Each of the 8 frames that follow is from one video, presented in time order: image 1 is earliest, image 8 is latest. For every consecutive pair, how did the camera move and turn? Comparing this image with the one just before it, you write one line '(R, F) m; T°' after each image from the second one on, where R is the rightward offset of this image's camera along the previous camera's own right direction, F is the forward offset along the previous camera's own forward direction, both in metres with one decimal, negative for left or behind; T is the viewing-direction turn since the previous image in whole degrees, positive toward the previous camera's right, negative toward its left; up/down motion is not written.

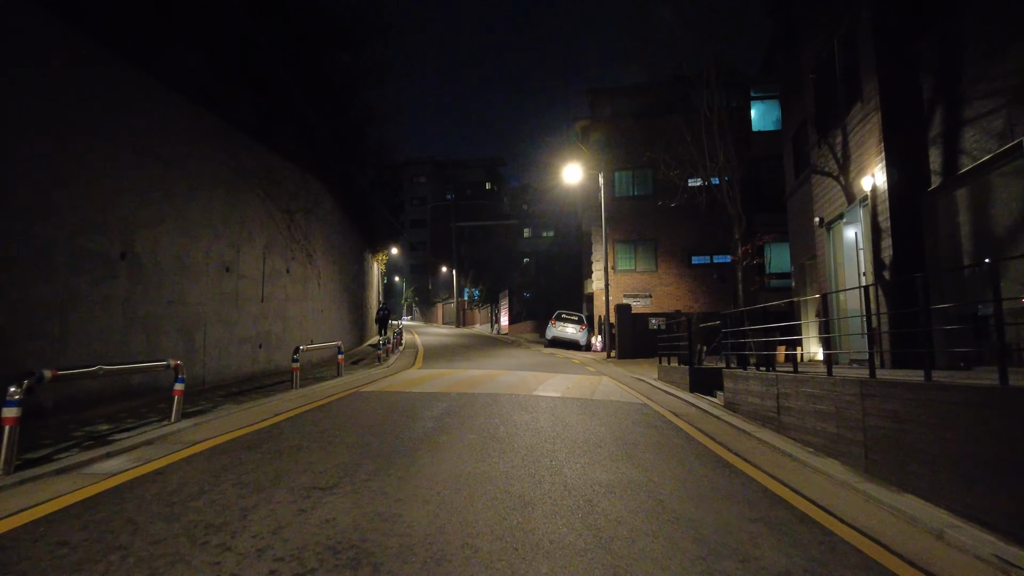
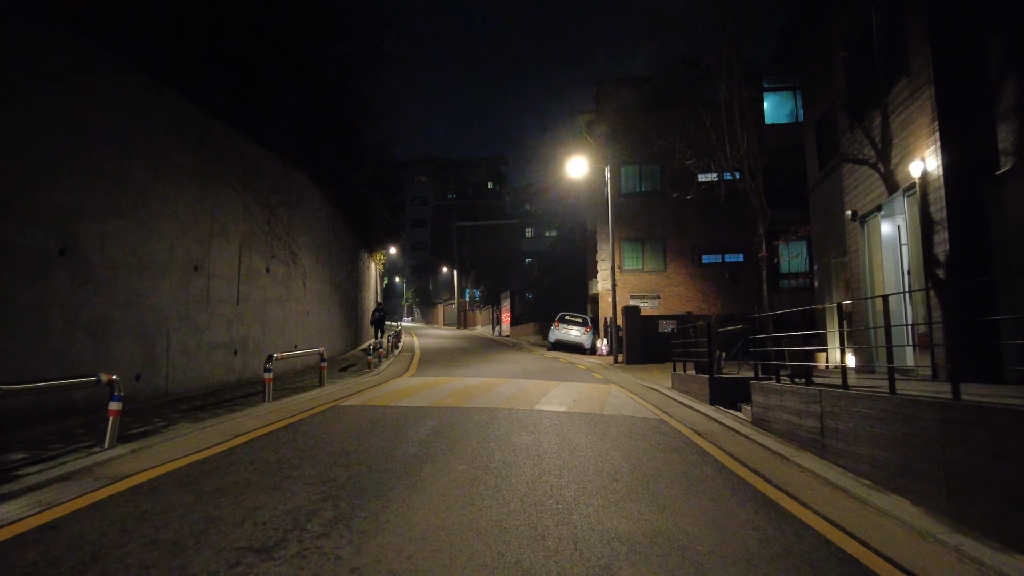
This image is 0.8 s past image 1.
(+0.1, +1.2) m; 0°
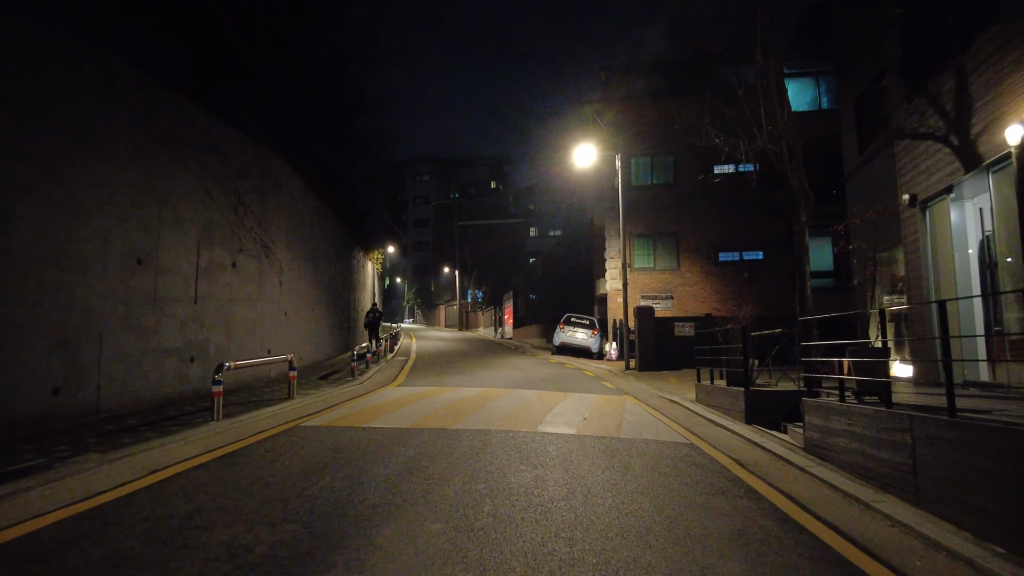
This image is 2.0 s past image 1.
(+0.1, +1.7) m; 0°
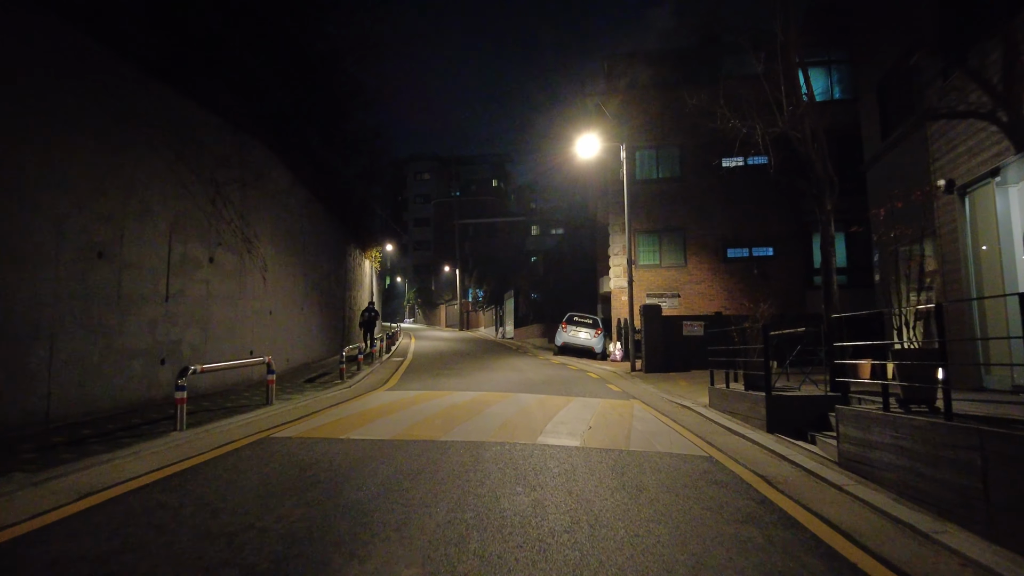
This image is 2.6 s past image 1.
(+0.1, +0.9) m; 0°
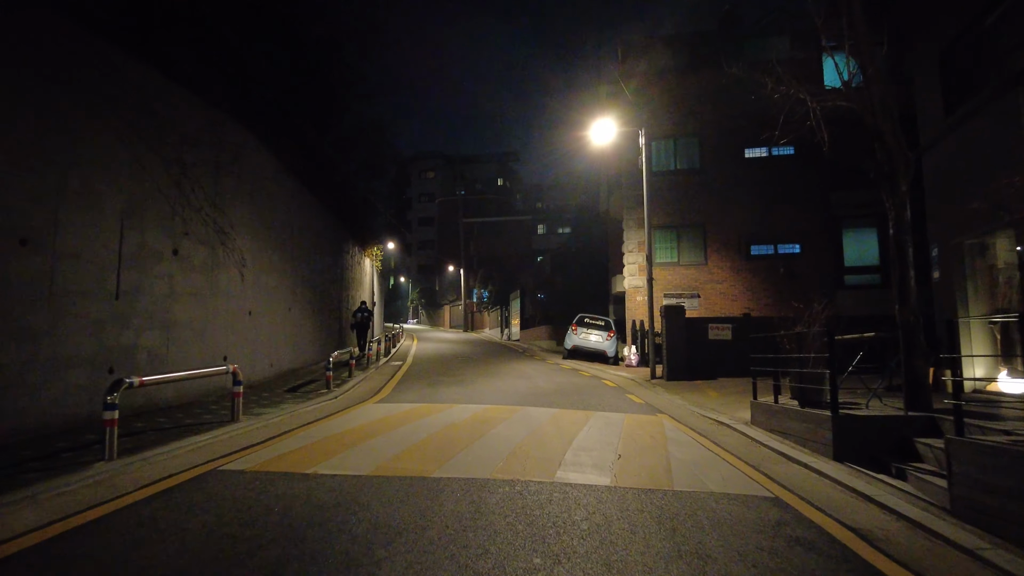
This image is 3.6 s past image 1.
(-0.1, +1.5) m; 0°
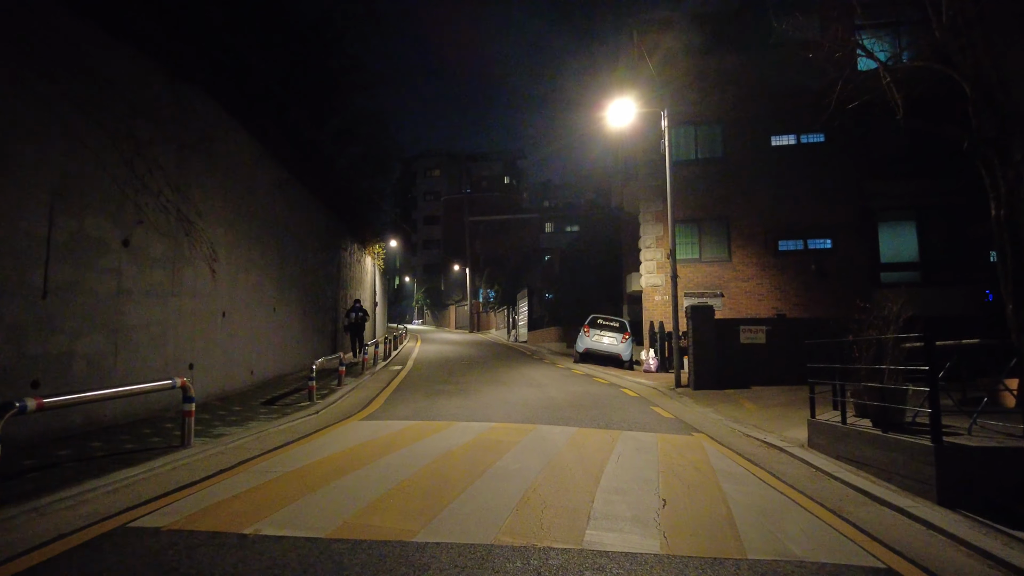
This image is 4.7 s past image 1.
(0.0, +1.5) m; -1°
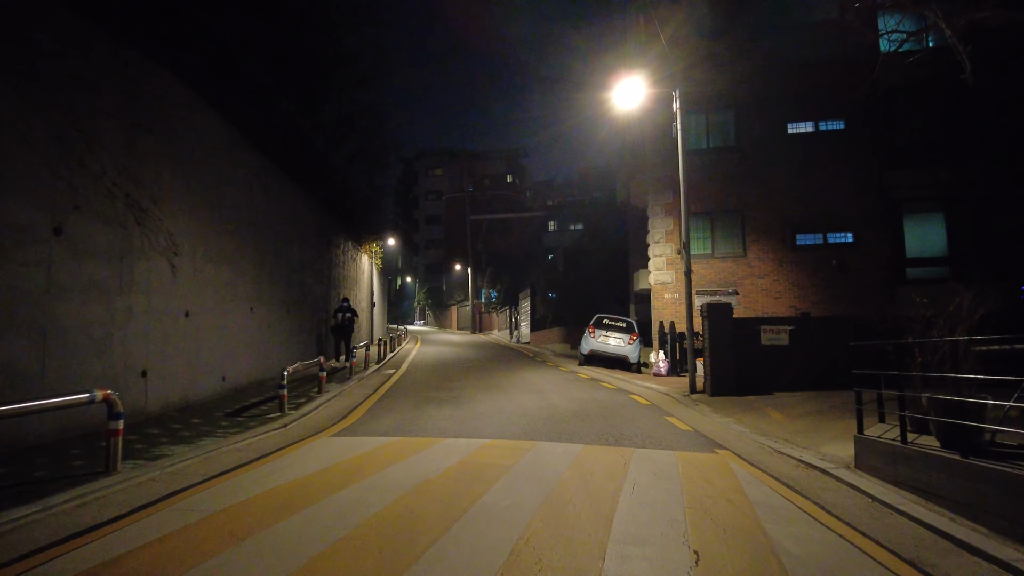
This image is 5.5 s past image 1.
(+0.1, +1.2) m; 0°
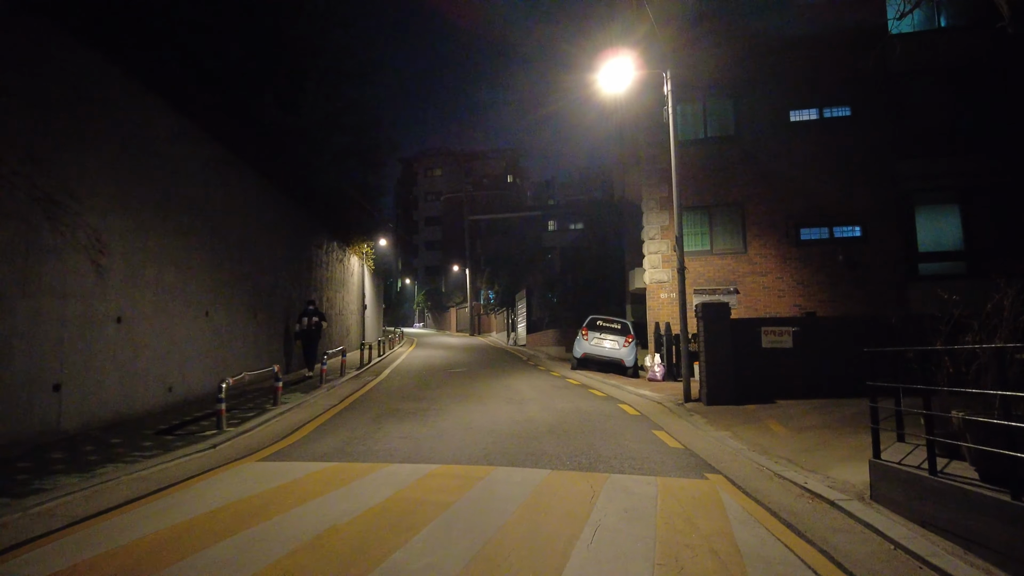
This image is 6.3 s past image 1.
(+0.5, +1.1) m; 0°
